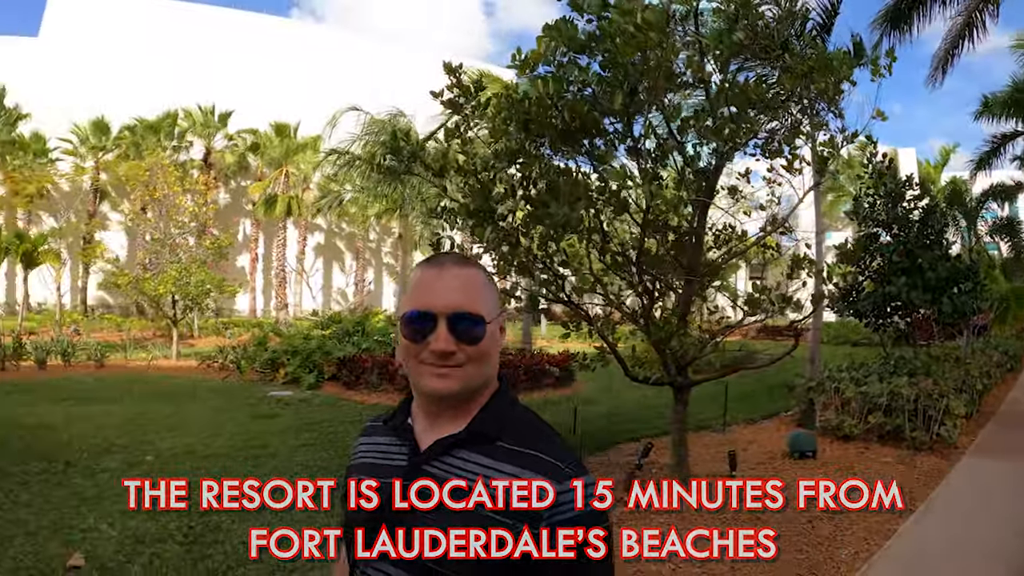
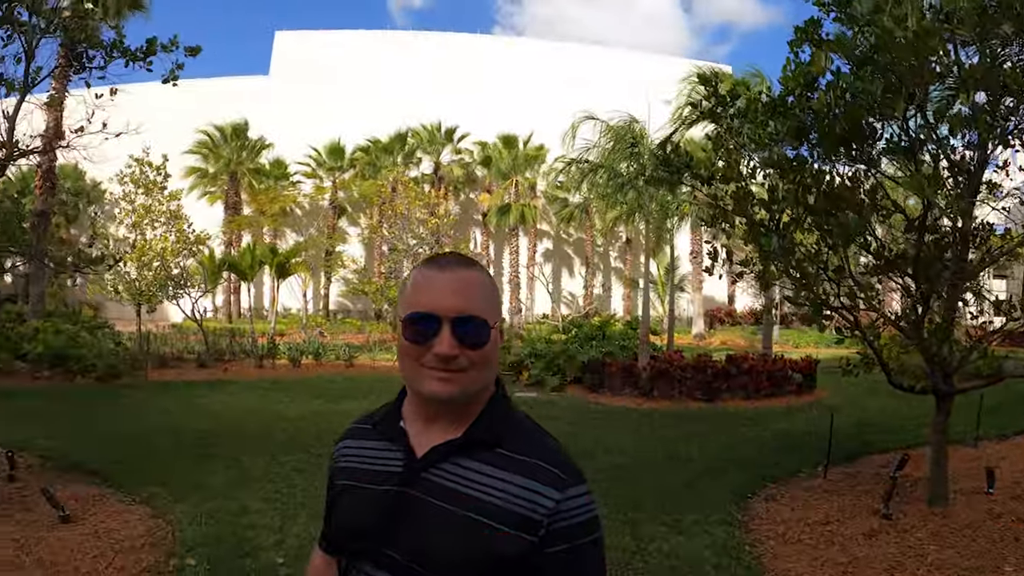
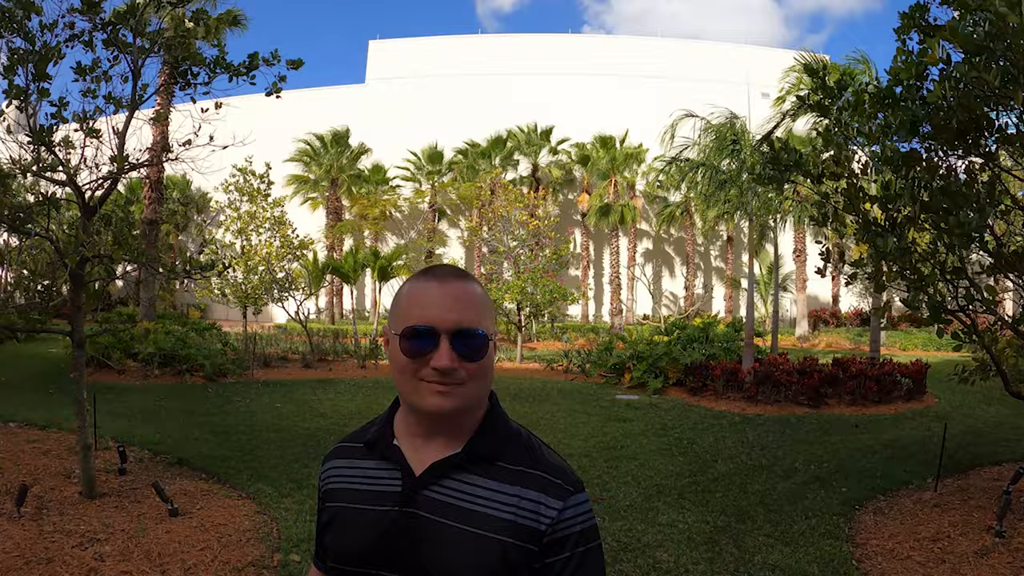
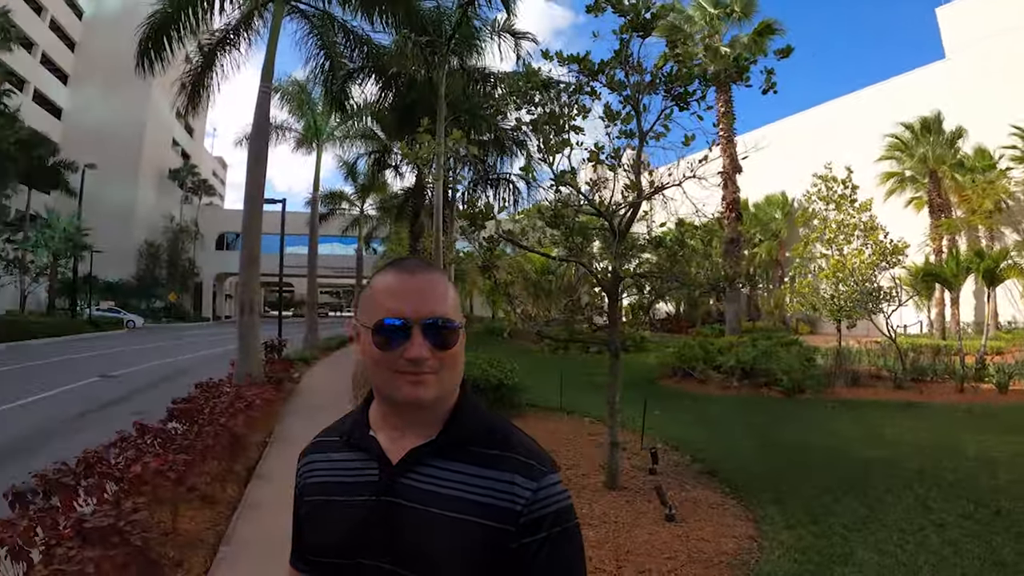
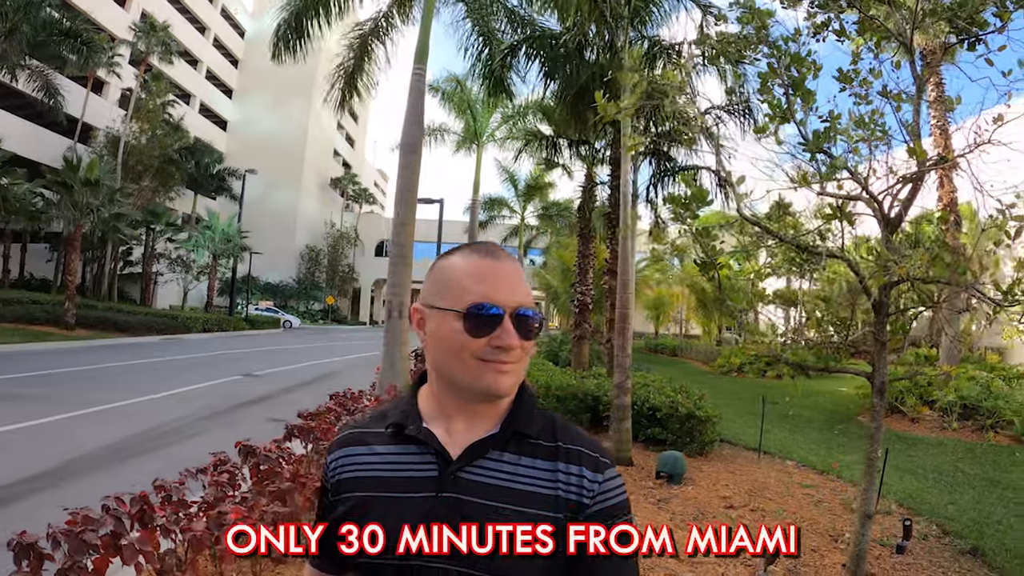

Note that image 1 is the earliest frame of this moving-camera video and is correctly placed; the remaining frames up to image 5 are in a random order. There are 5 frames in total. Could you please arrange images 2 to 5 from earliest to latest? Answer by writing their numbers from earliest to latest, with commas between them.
2, 3, 4, 5
